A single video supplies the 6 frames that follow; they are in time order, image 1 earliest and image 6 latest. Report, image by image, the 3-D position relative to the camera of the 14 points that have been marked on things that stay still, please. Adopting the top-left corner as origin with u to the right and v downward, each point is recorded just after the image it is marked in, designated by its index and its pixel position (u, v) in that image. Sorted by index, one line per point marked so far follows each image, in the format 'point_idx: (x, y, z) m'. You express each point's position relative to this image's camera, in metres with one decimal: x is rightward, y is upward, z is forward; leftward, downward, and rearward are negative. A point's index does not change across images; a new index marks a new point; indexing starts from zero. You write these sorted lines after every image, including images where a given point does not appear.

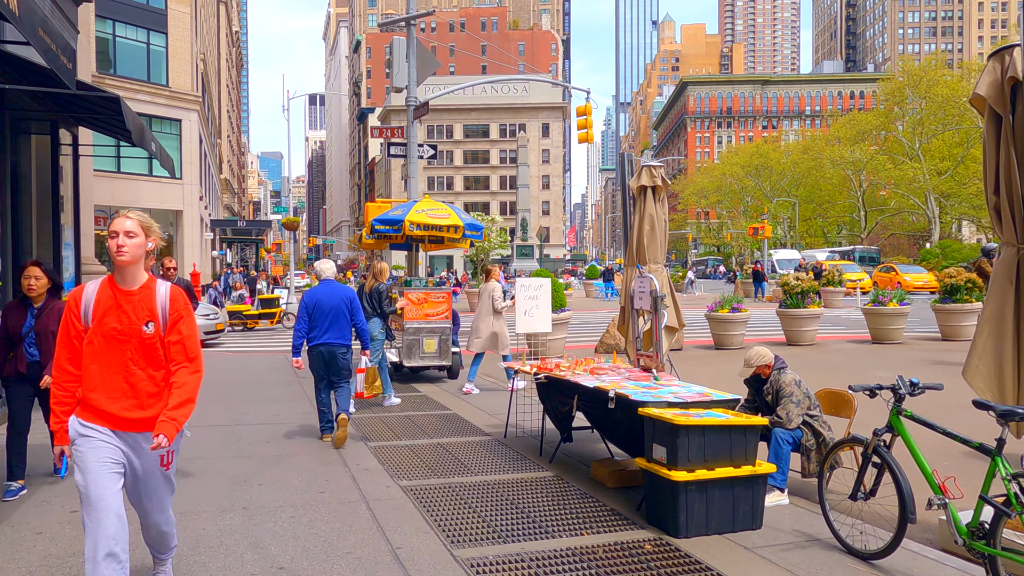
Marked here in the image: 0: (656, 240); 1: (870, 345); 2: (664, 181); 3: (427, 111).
0: (+1.6, +0.5, +8.8) m
1: (+7.3, -1.2, +15.6) m
2: (+1.8, +1.2, +8.8) m
3: (-1.6, +3.4, +14.6) m
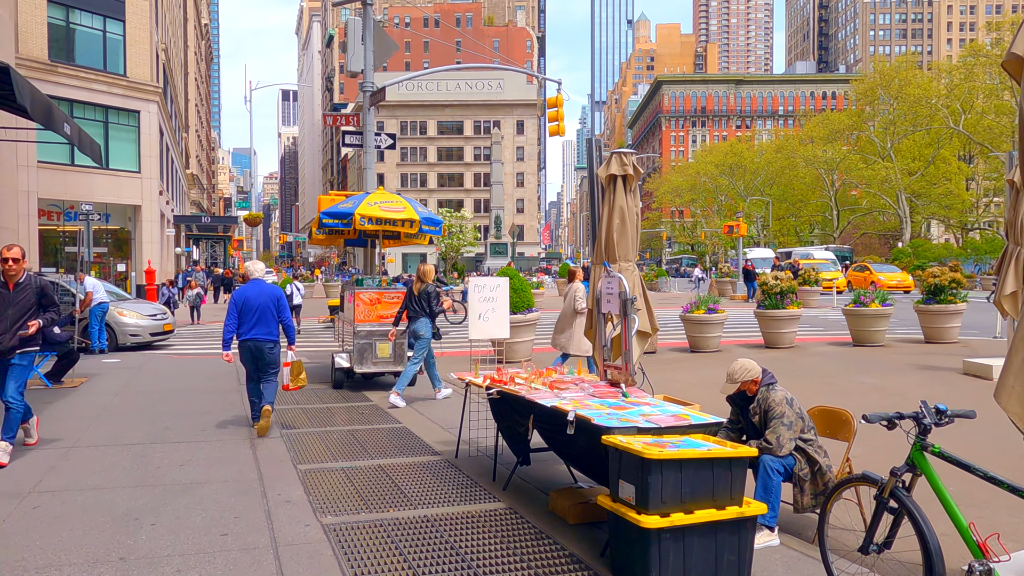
0: (+1.2, +0.5, +7.9) m
1: (+6.6, -1.2, +14.9) m
2: (+1.3, +1.2, +7.9) m
3: (-2.3, +3.4, +13.6) m
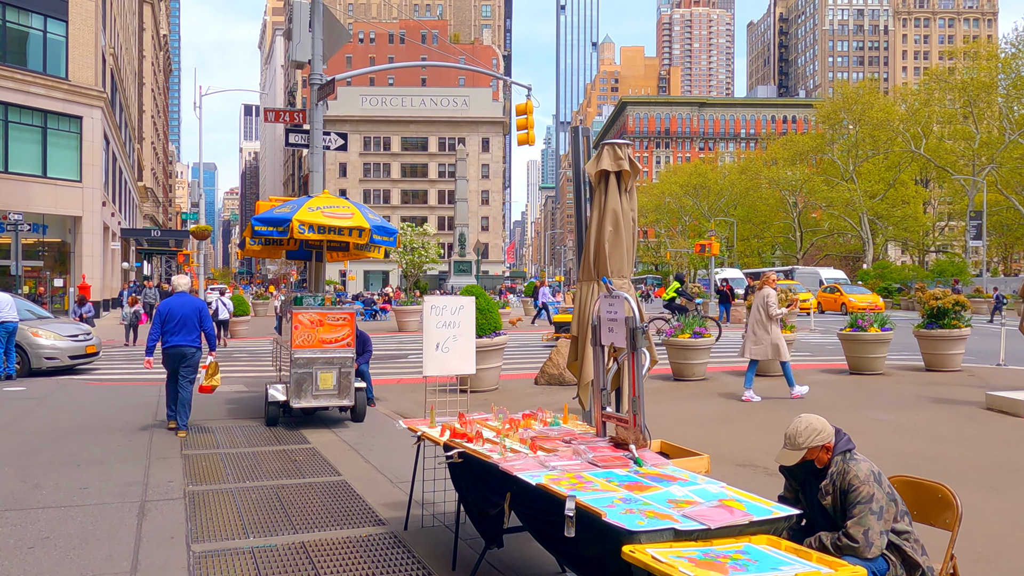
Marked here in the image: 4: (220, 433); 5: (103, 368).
0: (+0.9, +0.3, +6.4) m
1: (+6.0, -1.6, +13.6) m
2: (+1.0, +1.0, +6.4) m
3: (-2.8, +3.1, +12.0) m
4: (-3.6, -1.8, +9.4) m
5: (-9.5, -1.8, +17.7) m
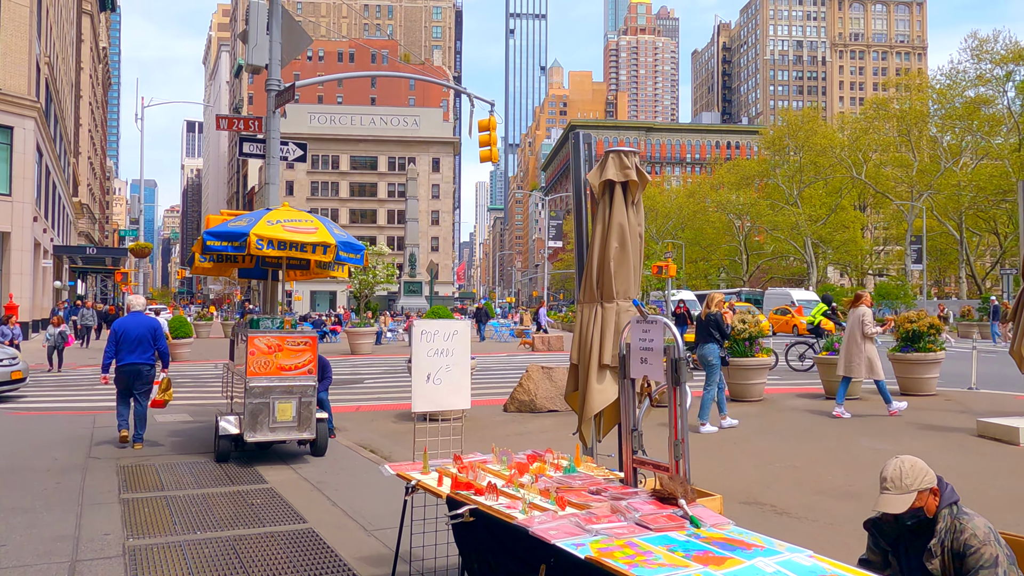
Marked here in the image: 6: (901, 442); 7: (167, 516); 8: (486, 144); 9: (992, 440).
0: (+0.9, +0.2, +5.8) m
1: (+5.4, -2.0, +13.2) m
2: (+1.0, +0.9, +5.8) m
3: (-3.2, +2.8, +11.2) m
4: (-3.8, -2.0, +8.4) m
5: (-10.3, -2.3, +16.3) m
6: (+5.0, -2.0, +9.7) m
7: (-3.0, -2.0, +6.6) m
8: (-0.7, +3.6, +19.2) m
9: (+6.0, -1.9, +9.6) m
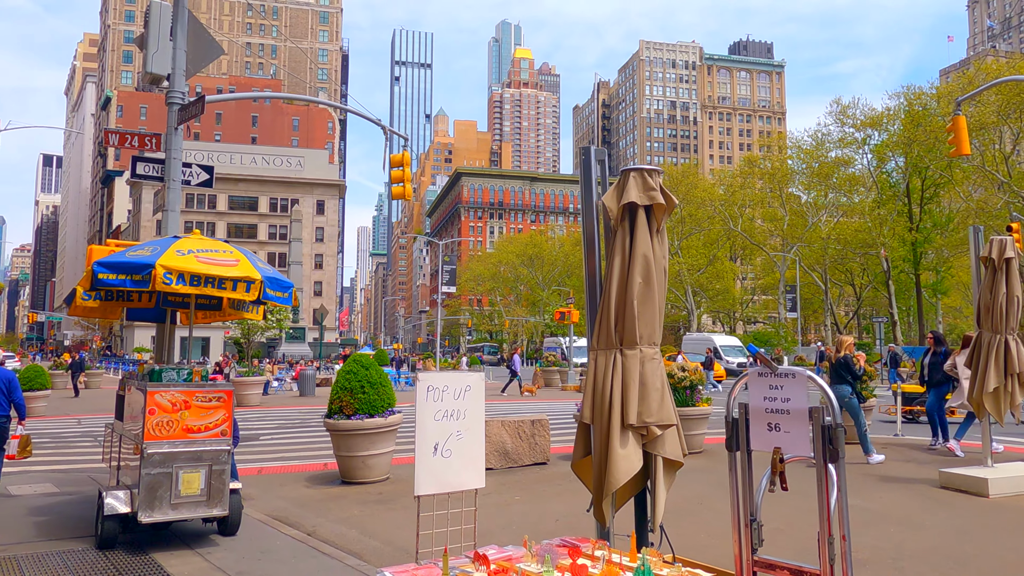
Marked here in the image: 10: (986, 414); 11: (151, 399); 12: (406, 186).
0: (+0.9, -0.1, +4.8) m
1: (+4.2, -2.7, +12.8) m
2: (+1.0, +0.6, +4.9) m
3: (-4.0, +2.2, +9.7) m
4: (-4.1, -2.4, +6.5) m
5: (-11.7, -3.1, +13.3) m
6: (+4.3, -2.5, +9.2) m
7: (-3.0, -2.2, +4.9) m
8: (-2.7, +2.5, +18.1) m
9: (+5.4, -2.5, +9.3) m
10: (+5.9, -1.6, +9.4) m
11: (-3.4, -1.0, +7.2) m
12: (-2.5, +2.4, +18.1) m
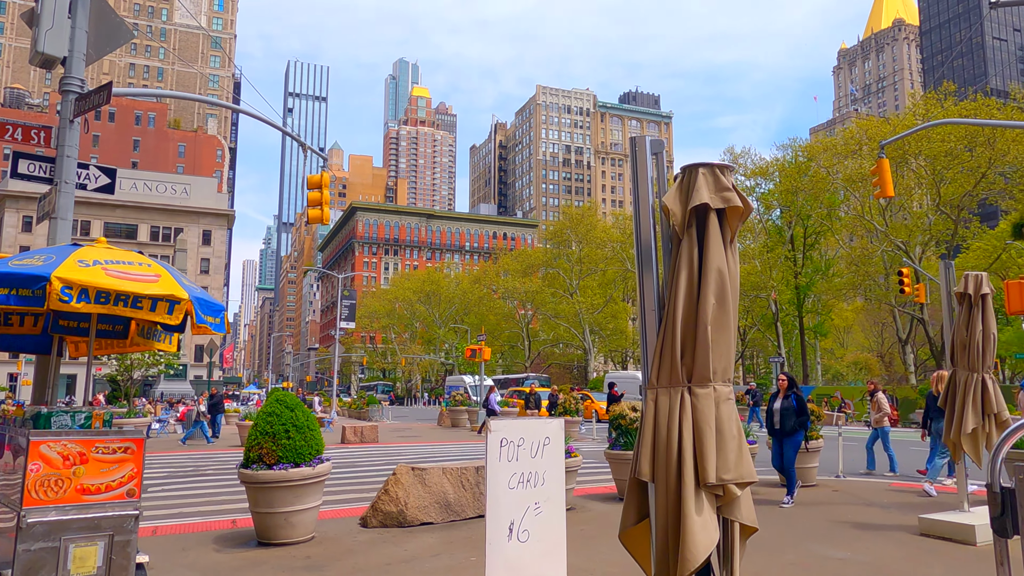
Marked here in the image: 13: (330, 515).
0: (+1.1, -0.2, +3.9) m
1: (+3.3, -3.3, +12.1) m
2: (+1.2, +0.5, +4.0) m
3: (-4.4, +2.0, +8.2) m
4: (-4.1, -2.5, +4.8) m
5: (-12.6, -3.3, +10.4) m
6: (+3.9, -2.9, +8.6) m
7: (-2.8, -2.3, +3.3) m
8: (-4.2, +1.8, +16.6) m
9: (+4.9, -2.9, +8.8) m
10: (+5.3, -2.0, +9.1) m
11: (-3.5, -1.2, +5.5) m
12: (-4.1, +1.7, +16.7) m
13: (-2.6, -3.2, +10.8) m
